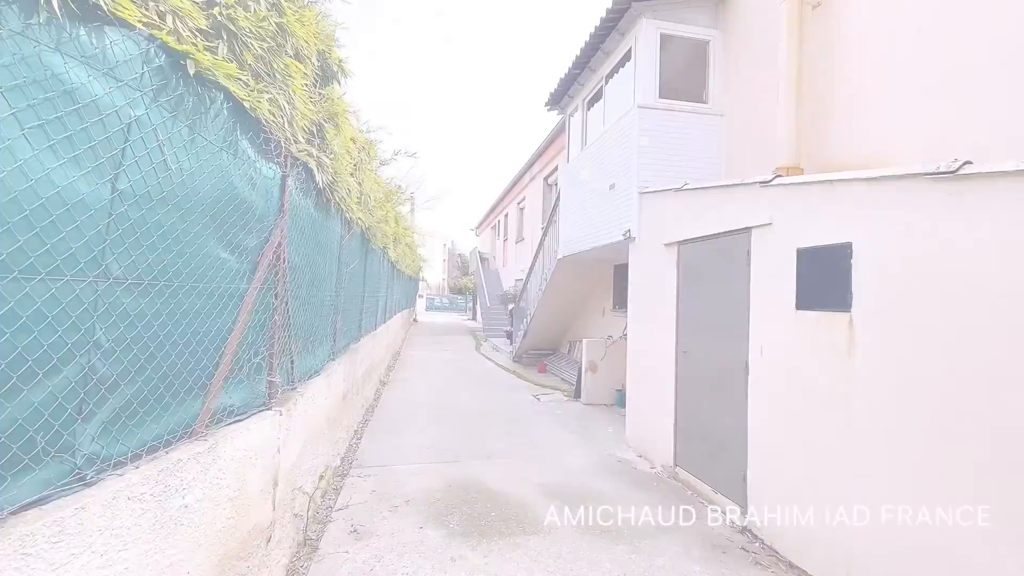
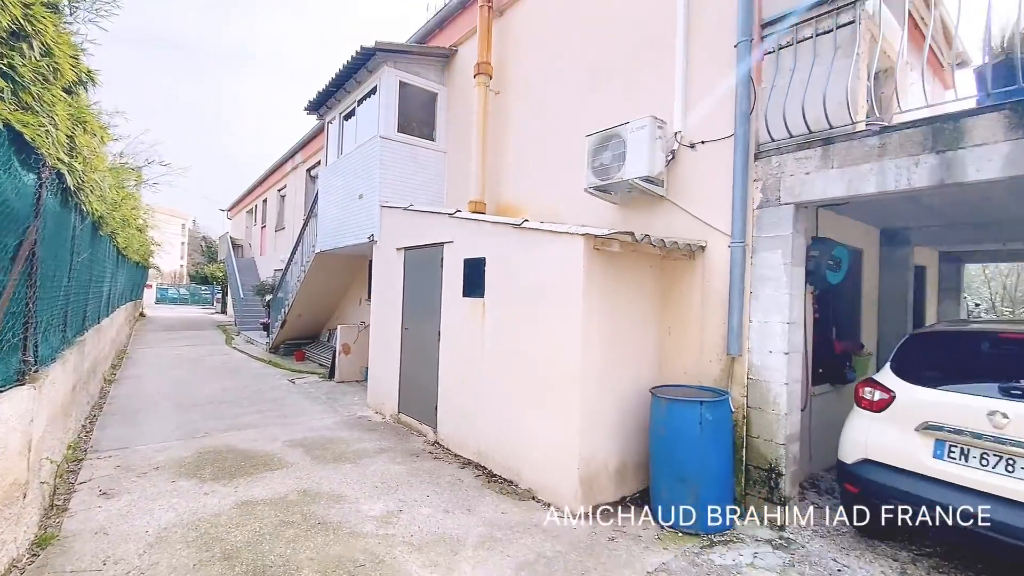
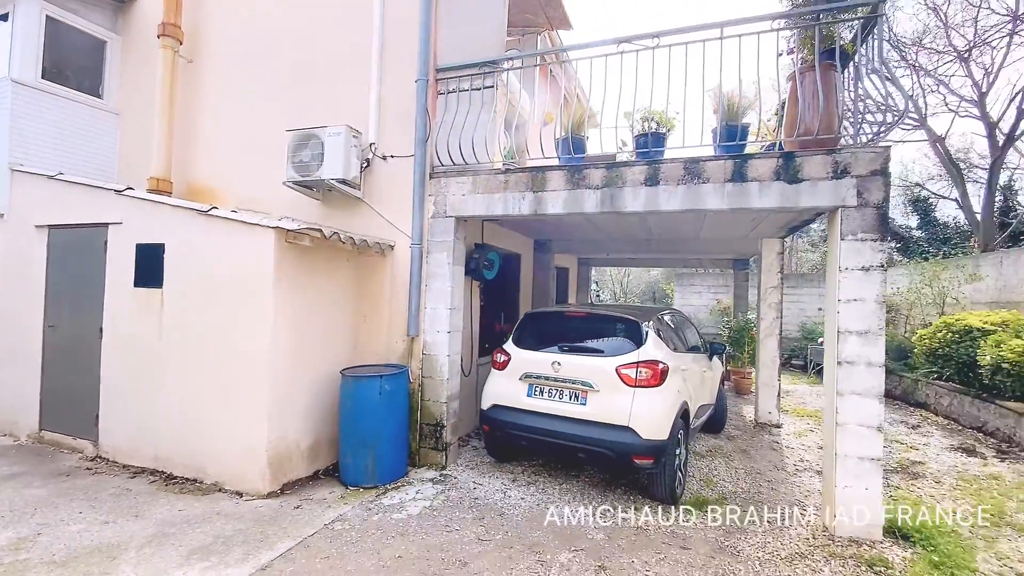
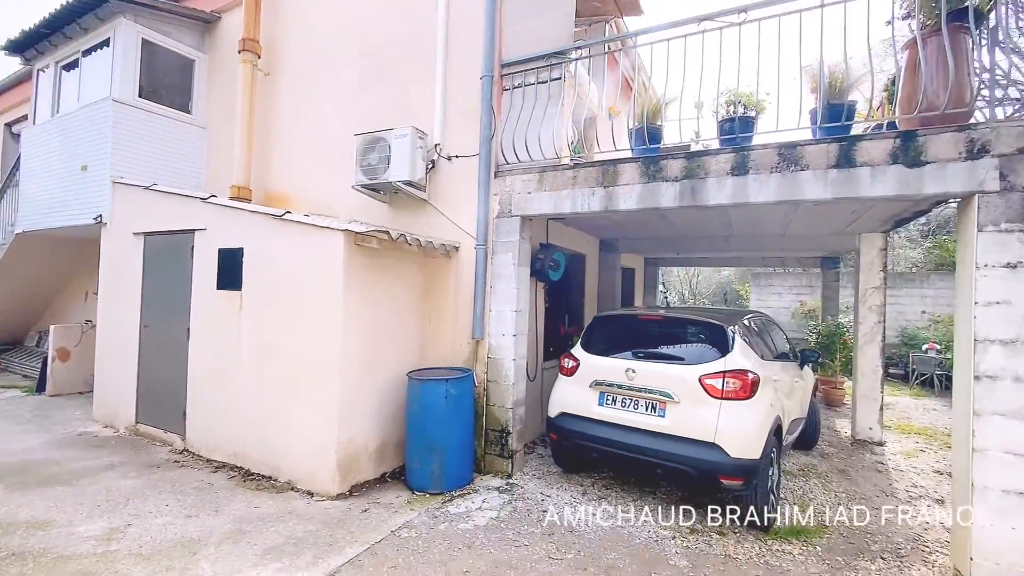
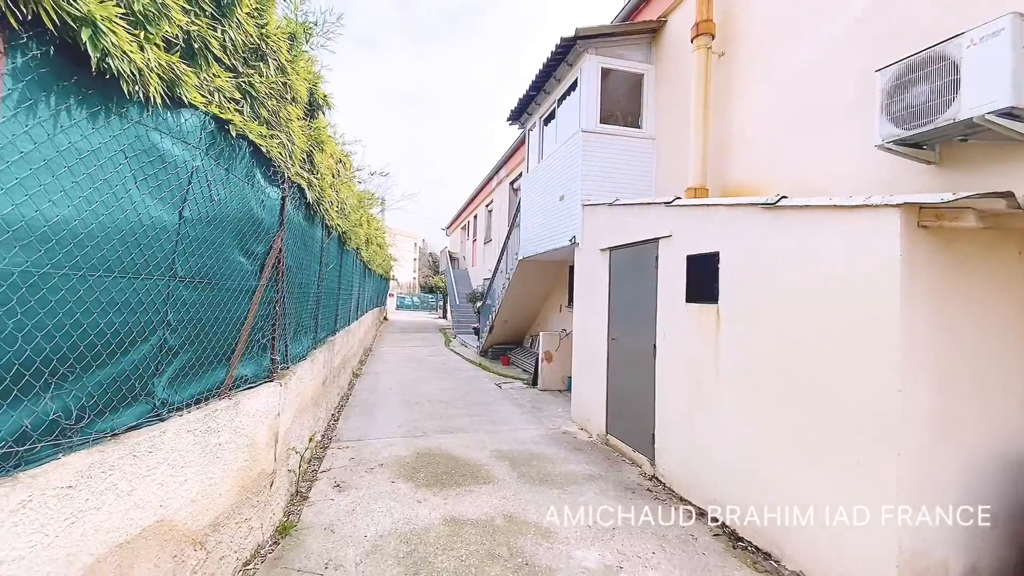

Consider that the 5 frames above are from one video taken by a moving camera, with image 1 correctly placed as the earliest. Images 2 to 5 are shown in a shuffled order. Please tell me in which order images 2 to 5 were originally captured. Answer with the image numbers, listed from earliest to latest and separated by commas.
5, 2, 4, 3
